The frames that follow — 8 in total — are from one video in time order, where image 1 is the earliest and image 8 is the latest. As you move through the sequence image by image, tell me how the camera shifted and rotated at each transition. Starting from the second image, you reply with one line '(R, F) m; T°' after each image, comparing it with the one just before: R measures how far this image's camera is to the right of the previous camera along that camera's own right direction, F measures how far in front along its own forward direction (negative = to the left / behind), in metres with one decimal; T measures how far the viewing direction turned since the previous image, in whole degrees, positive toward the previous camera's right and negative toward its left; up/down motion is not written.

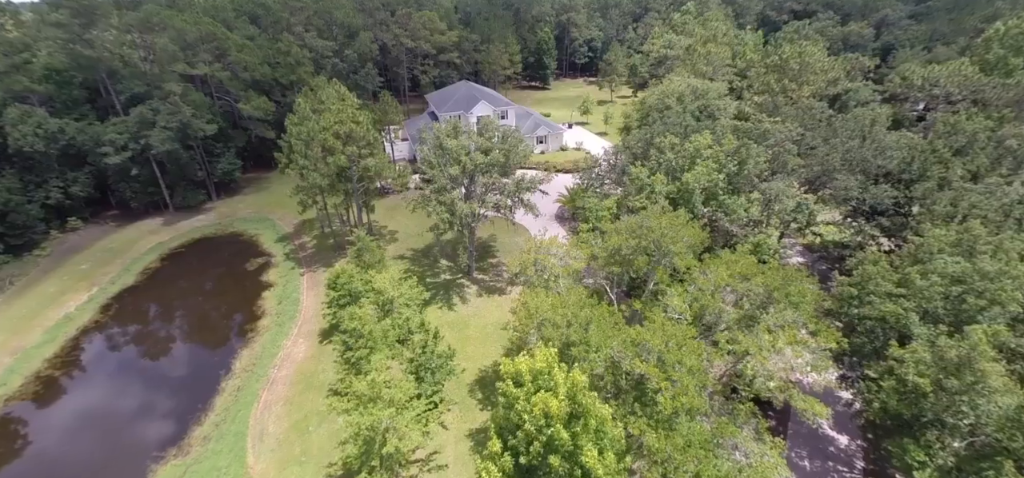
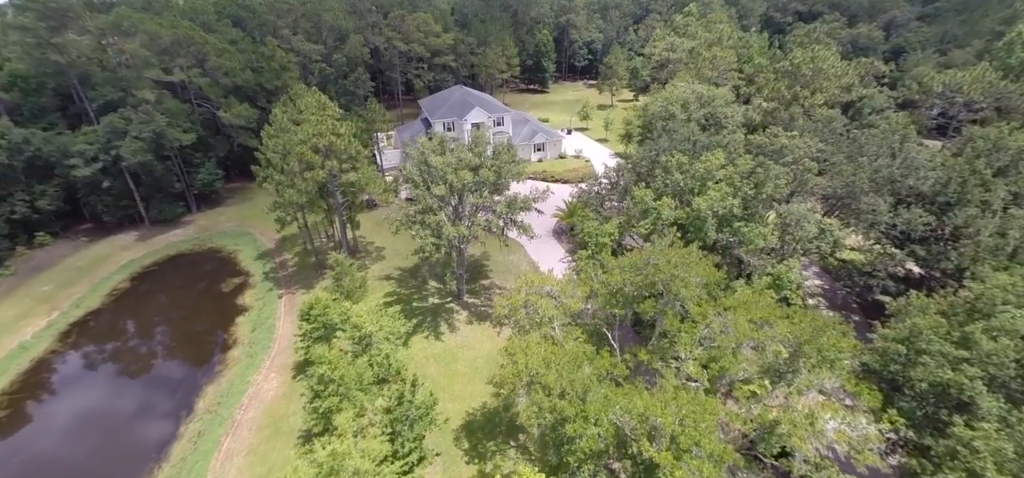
(+0.5, +2.6) m; 0°
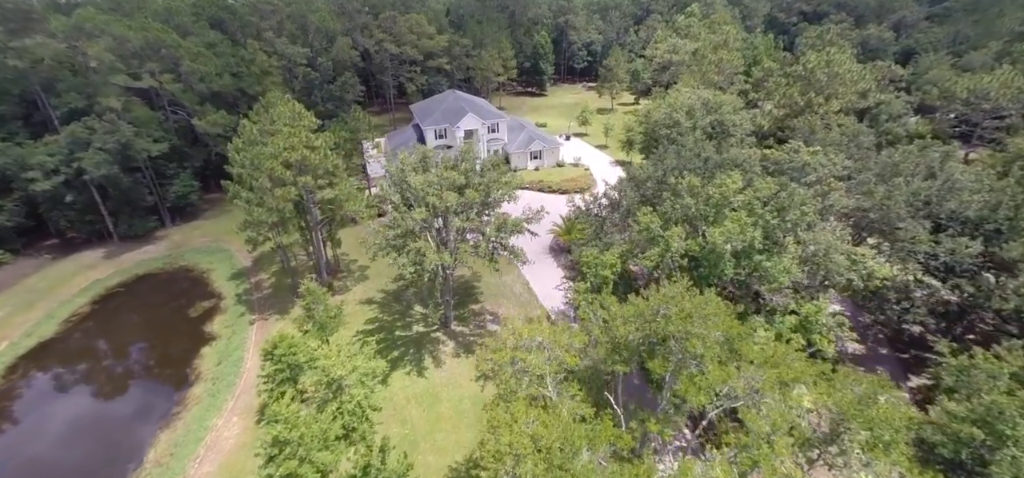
(+0.5, +2.8) m; 0°
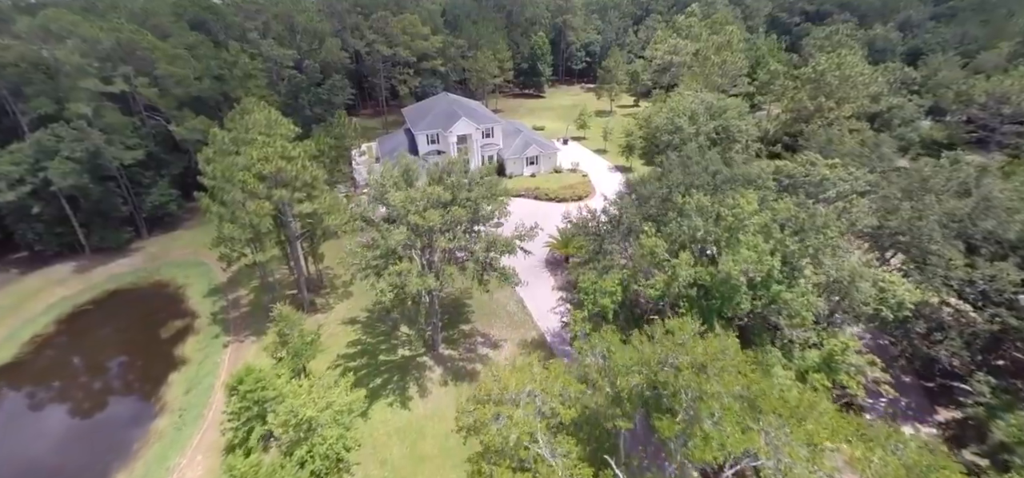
(+0.4, +2.1) m; 0°
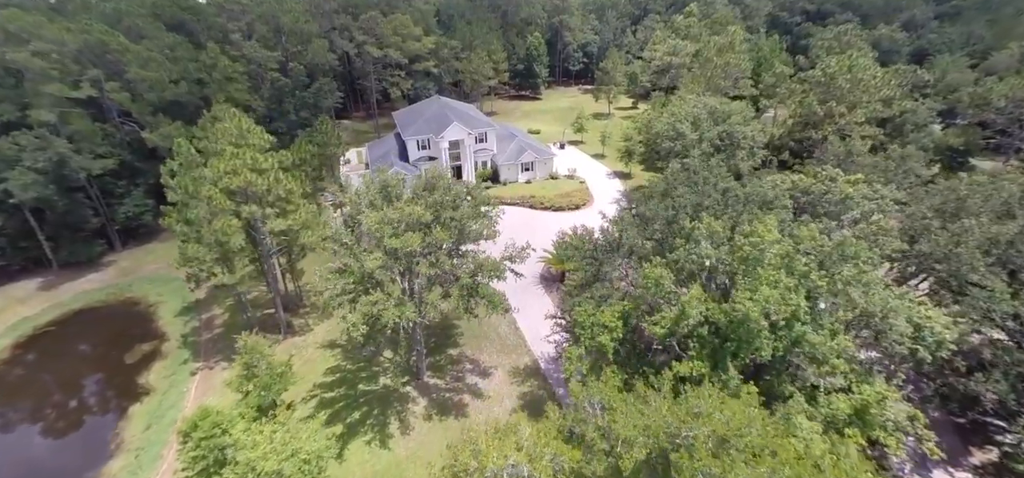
(+0.4, +2.1) m; 0°
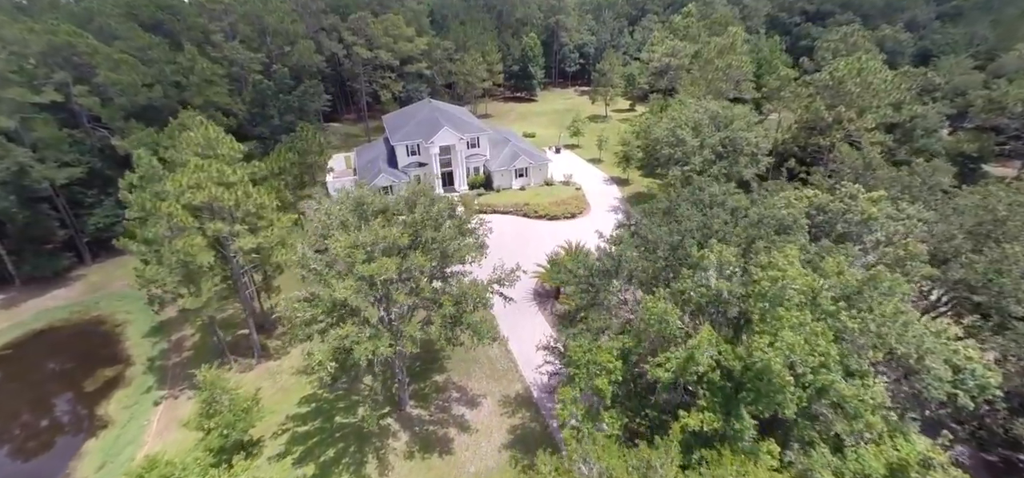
(+0.4, +1.9) m; 0°
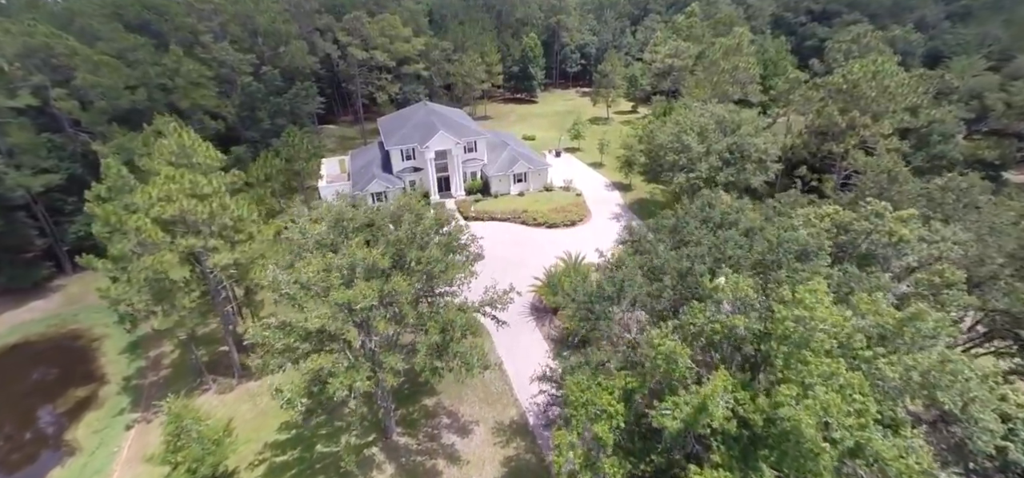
(+0.3, +1.6) m; 0°
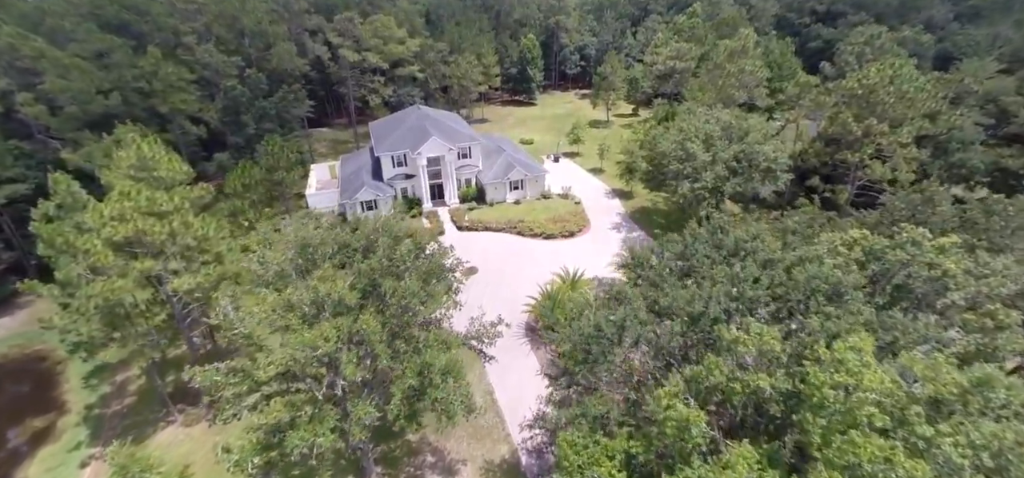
(+0.4, +2.0) m; 0°
